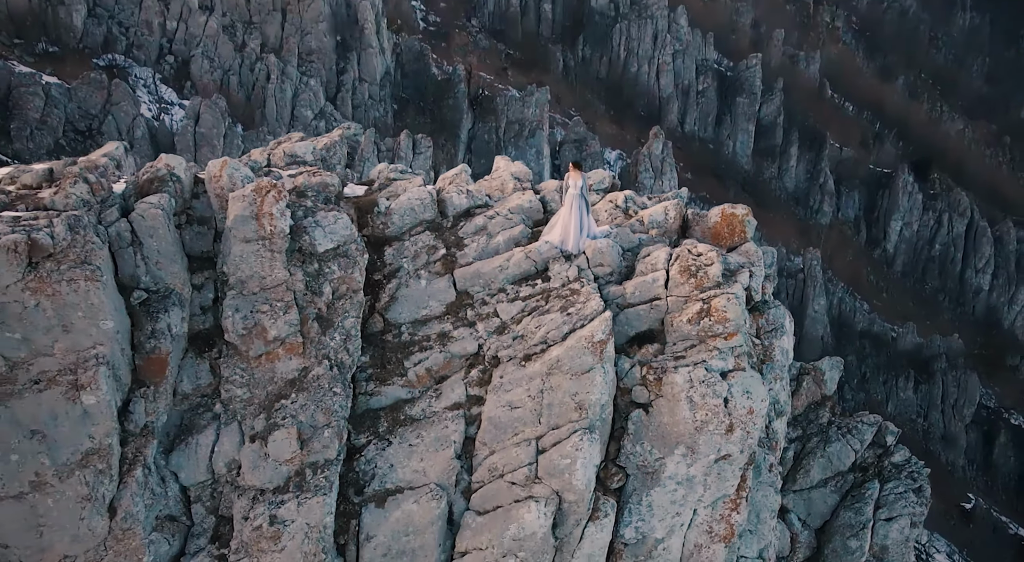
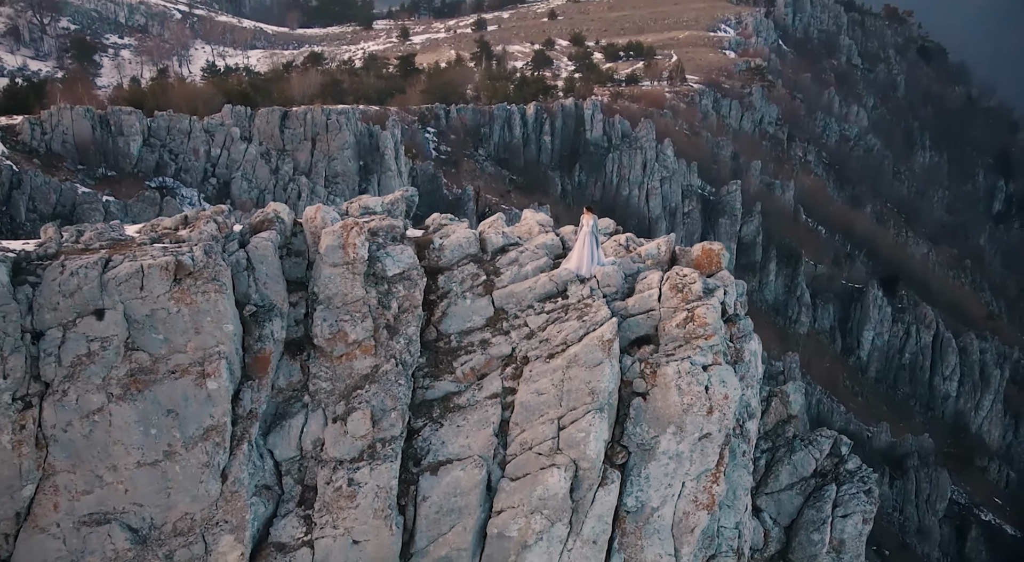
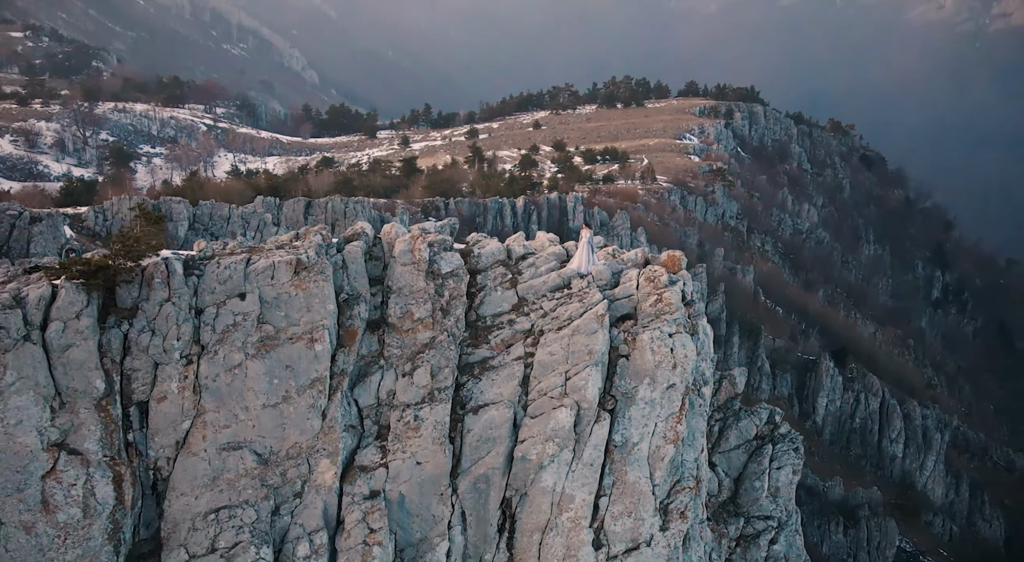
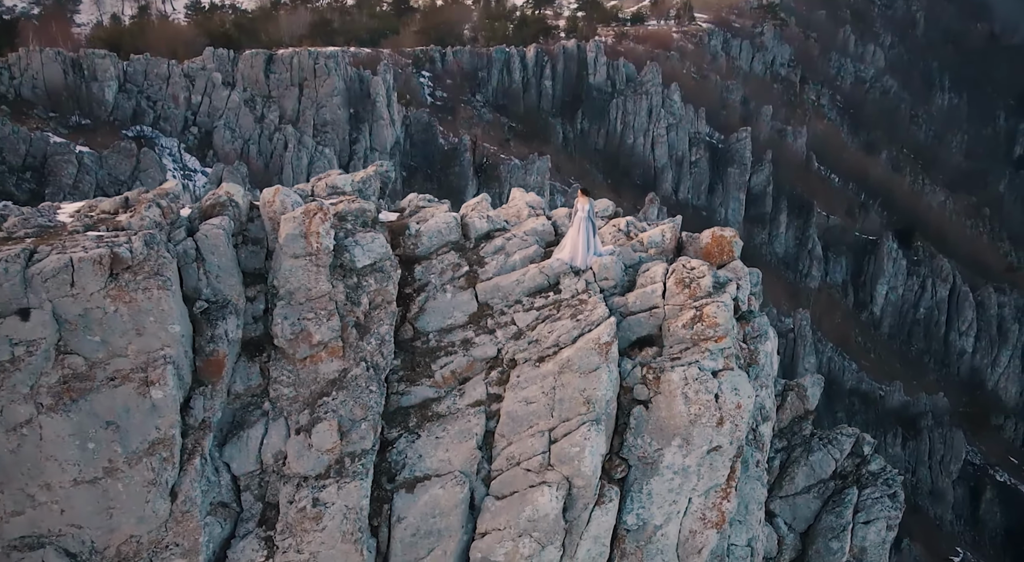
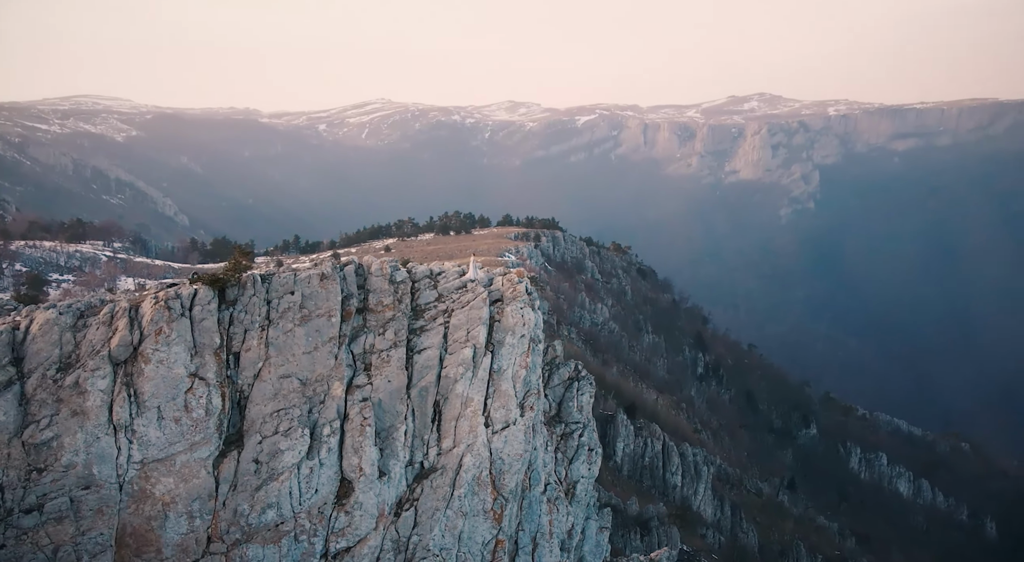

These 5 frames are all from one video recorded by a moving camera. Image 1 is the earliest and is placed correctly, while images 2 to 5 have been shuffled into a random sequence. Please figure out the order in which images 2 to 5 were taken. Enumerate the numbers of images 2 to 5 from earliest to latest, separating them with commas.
4, 2, 3, 5
